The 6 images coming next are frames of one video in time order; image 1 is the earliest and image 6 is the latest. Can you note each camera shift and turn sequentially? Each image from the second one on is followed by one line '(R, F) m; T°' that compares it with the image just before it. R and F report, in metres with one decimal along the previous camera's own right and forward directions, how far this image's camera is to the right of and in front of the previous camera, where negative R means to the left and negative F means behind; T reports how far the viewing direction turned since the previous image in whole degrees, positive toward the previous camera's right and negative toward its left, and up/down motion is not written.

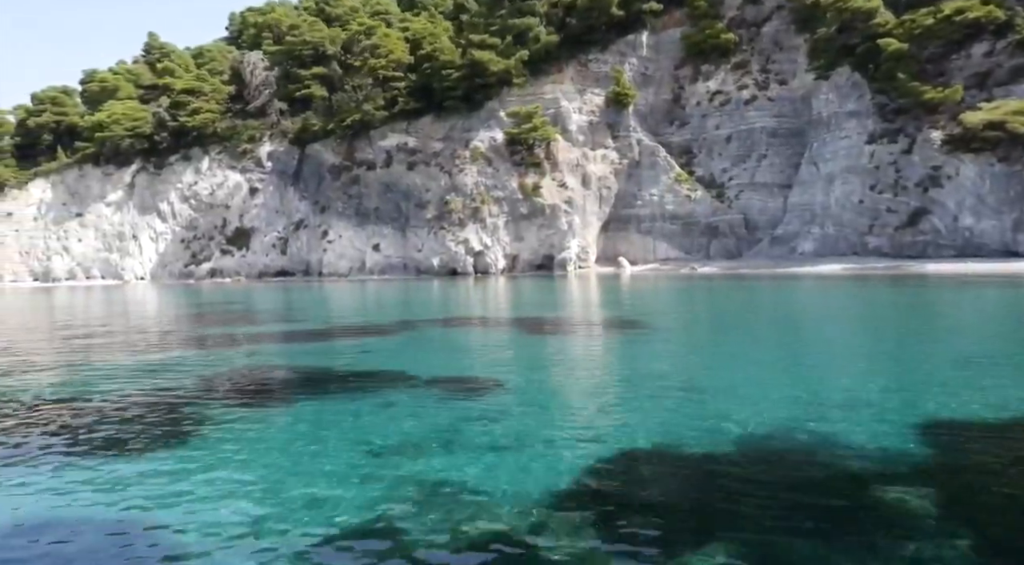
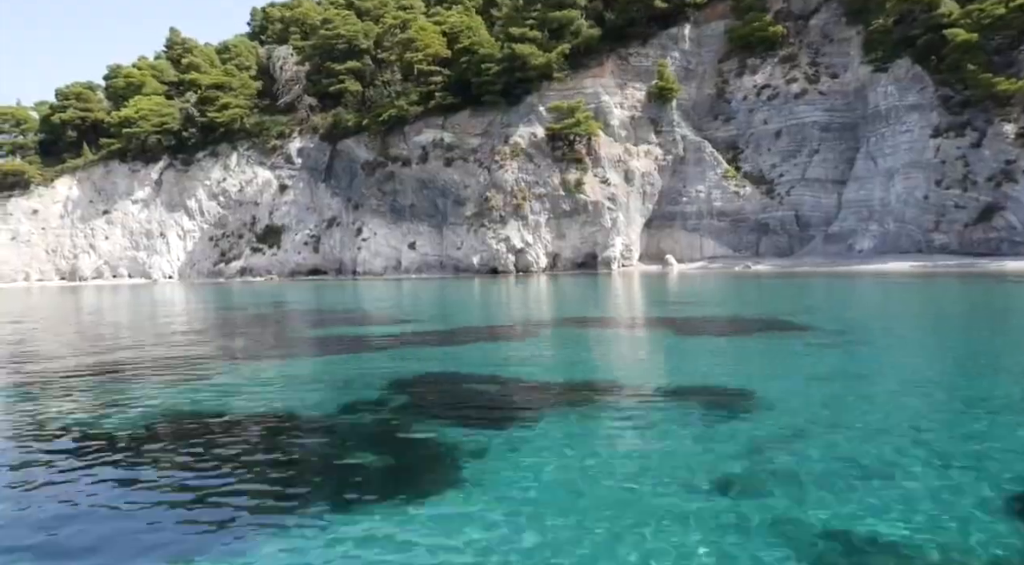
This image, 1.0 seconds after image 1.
(-2.1, +0.9) m; 0°
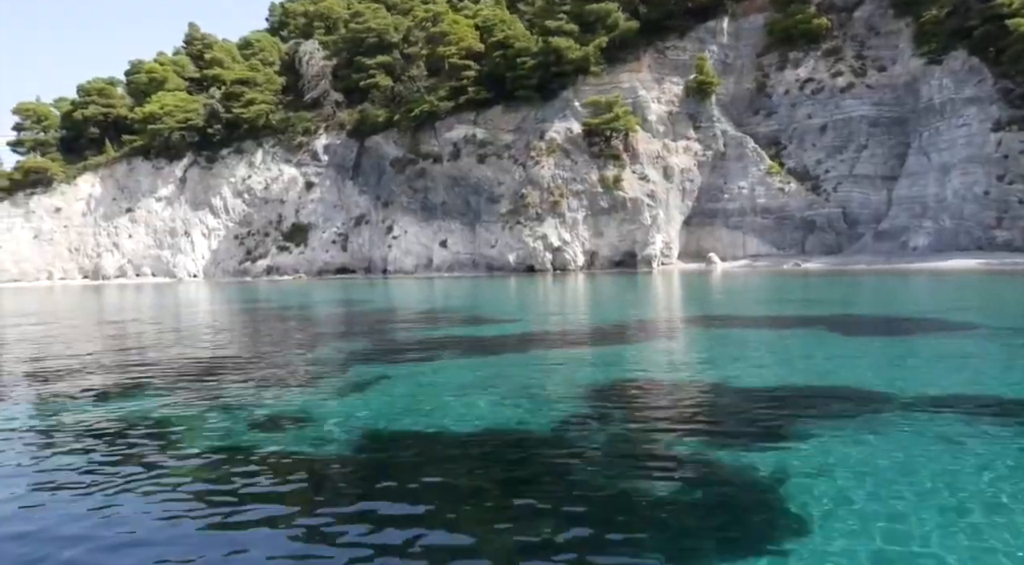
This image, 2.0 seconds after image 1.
(-1.8, +0.9) m; 0°
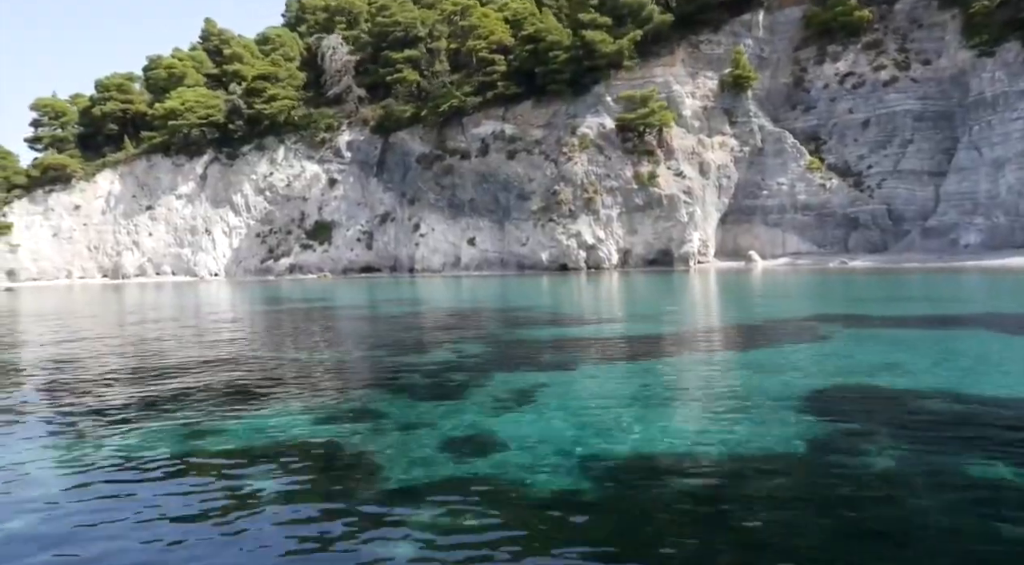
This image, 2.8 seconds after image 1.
(-1.5, +0.9) m; 0°
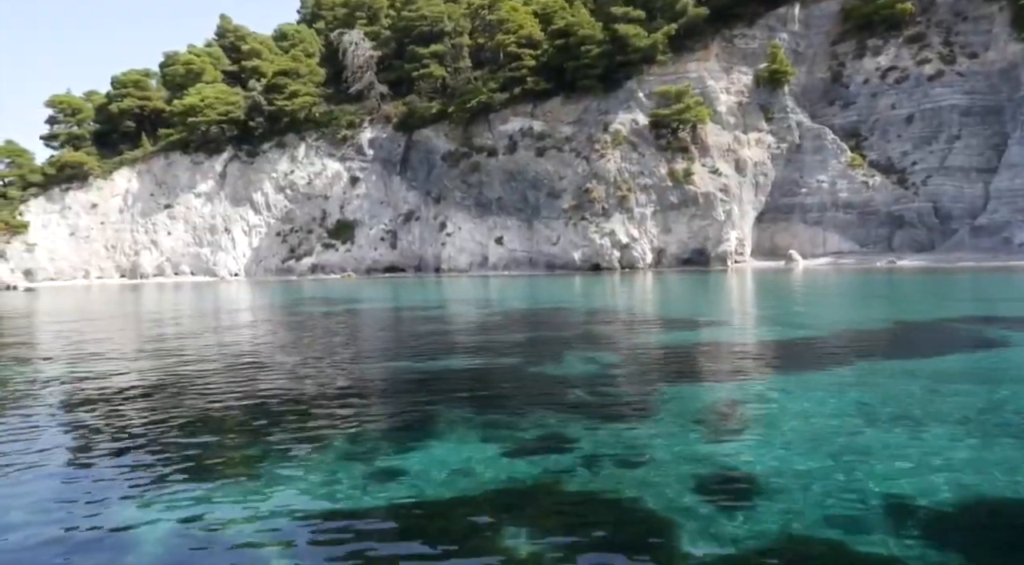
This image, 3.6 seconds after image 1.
(-1.4, +1.0) m; 0°
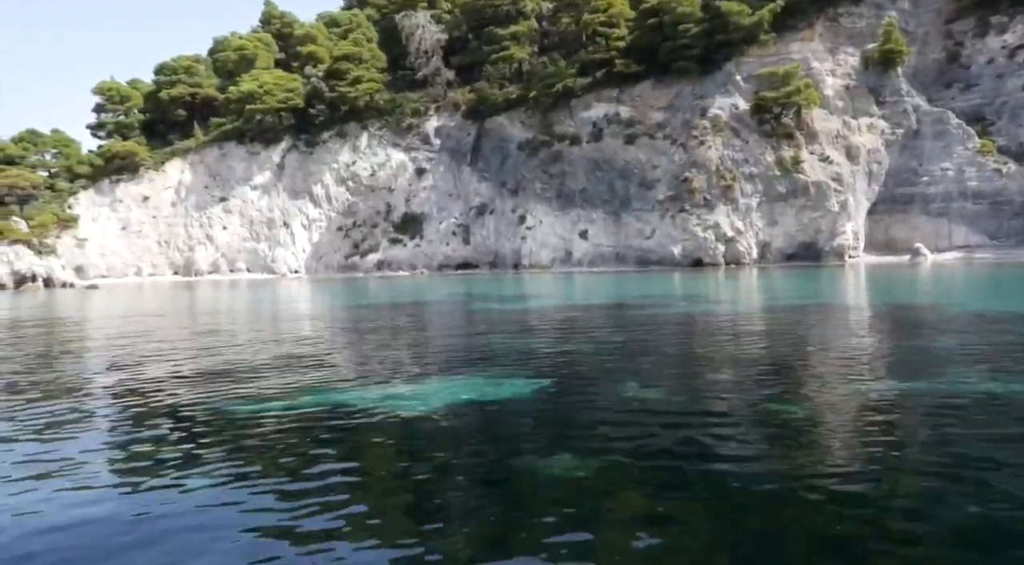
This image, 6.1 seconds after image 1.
(-4.1, +2.7) m; 0°
